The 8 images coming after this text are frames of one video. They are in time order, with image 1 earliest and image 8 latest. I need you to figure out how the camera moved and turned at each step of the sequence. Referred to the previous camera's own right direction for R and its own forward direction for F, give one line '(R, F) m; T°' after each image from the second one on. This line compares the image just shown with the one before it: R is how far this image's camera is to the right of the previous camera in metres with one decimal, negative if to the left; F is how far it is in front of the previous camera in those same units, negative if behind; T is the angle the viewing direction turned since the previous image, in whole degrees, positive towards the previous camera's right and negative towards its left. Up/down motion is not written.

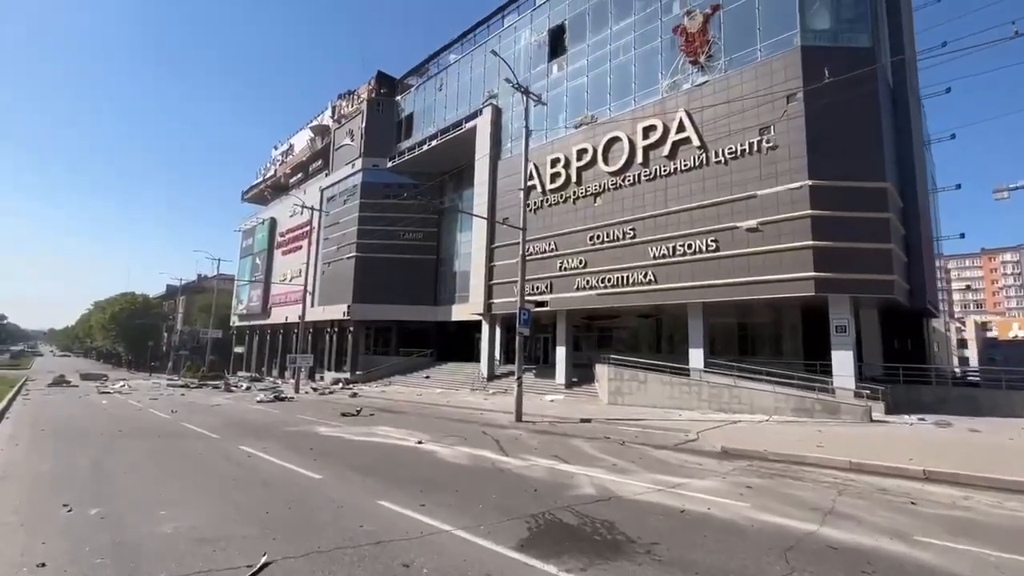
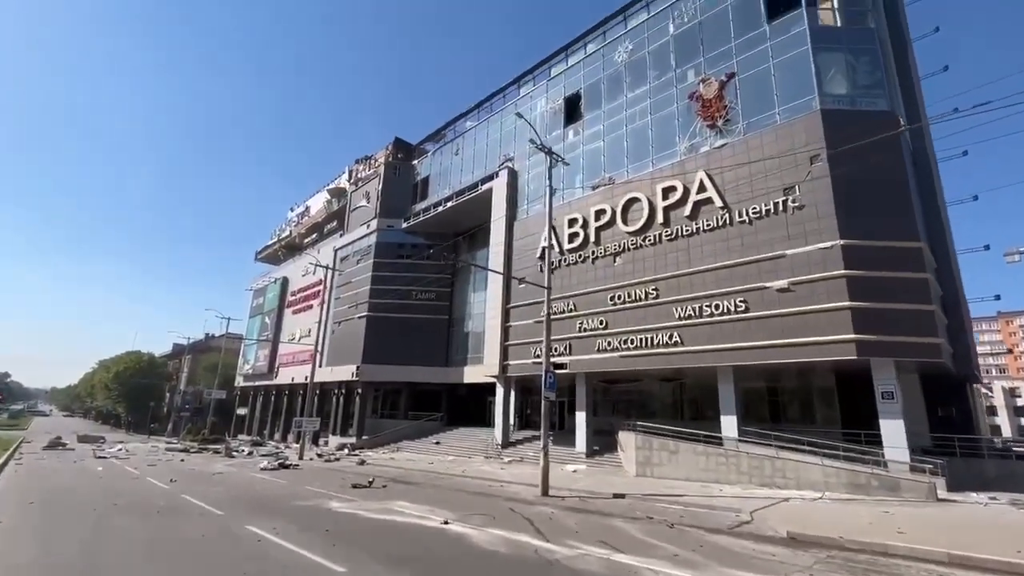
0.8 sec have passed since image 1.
(-0.7, +0.8) m; -1°
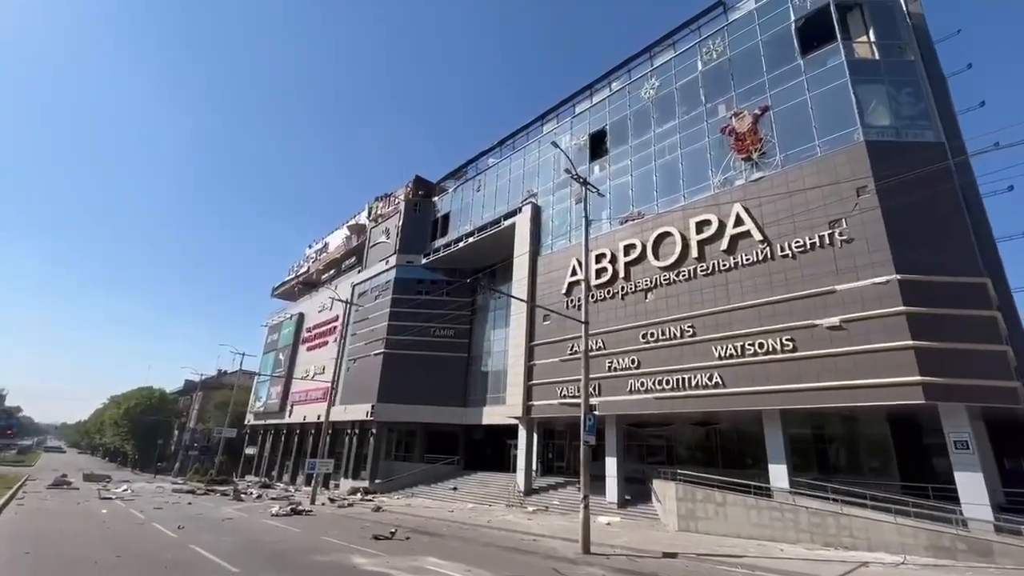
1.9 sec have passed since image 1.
(-0.9, +1.0) m; -1°
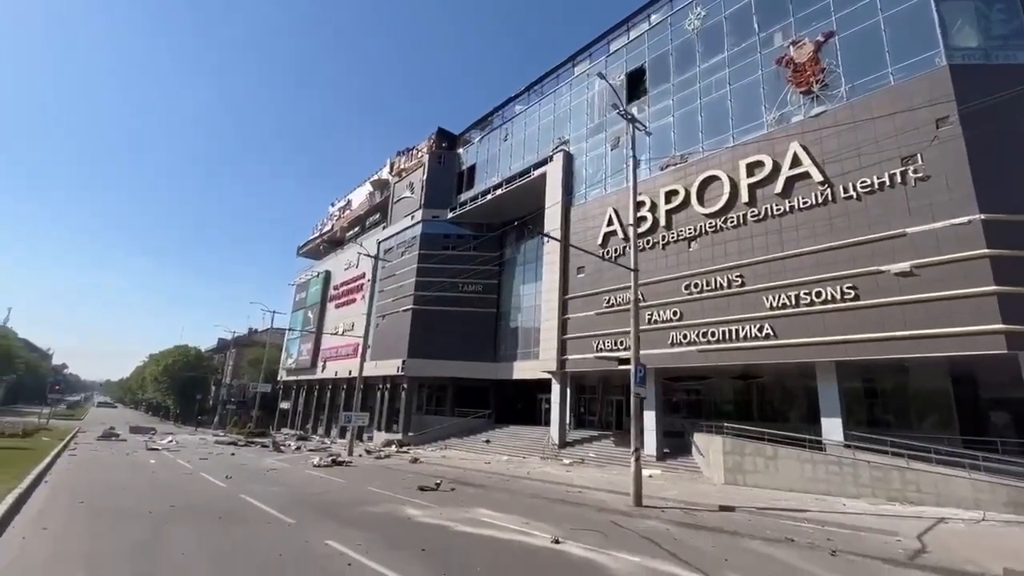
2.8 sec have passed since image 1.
(-0.9, +1.0) m; -2°
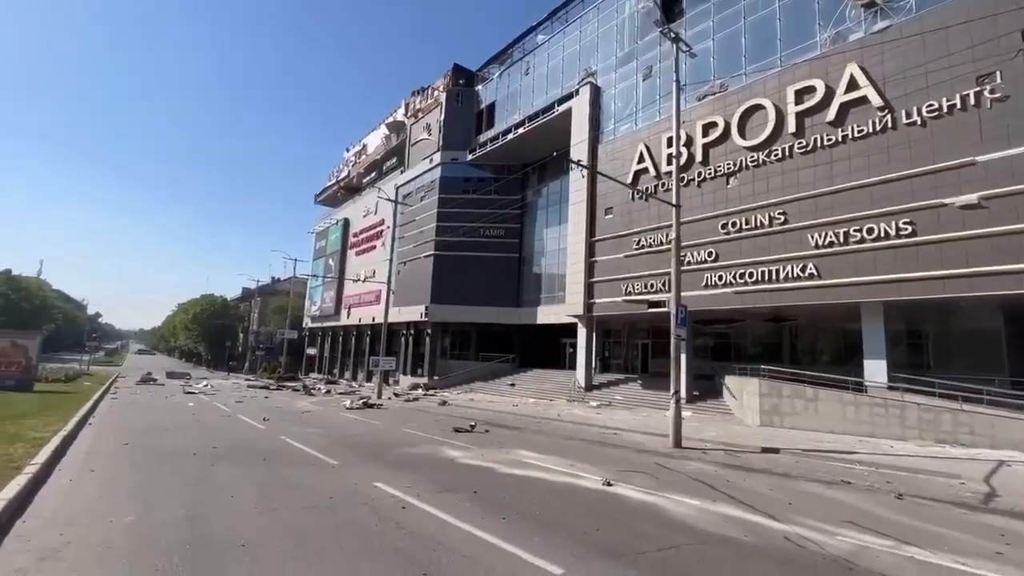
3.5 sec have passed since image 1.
(-0.6, +0.7) m; -2°
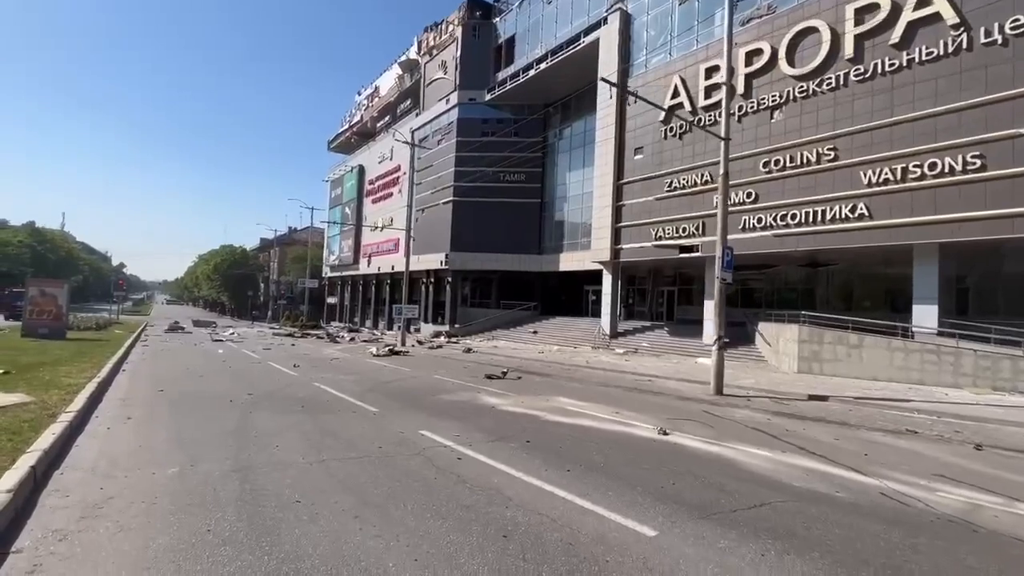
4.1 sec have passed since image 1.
(-0.6, +0.7) m; -2°
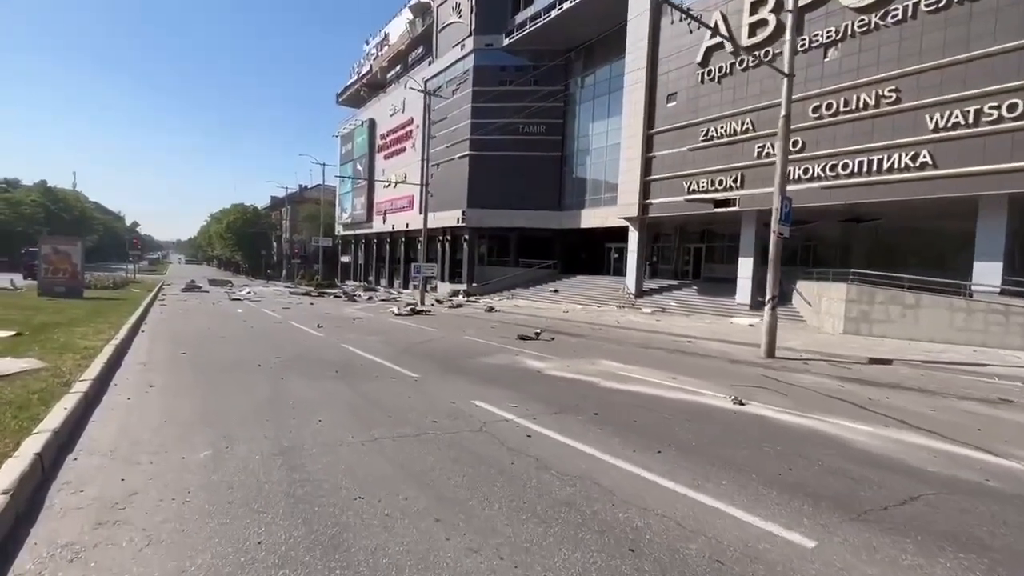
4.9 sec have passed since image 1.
(-0.7, +1.0) m; -1°
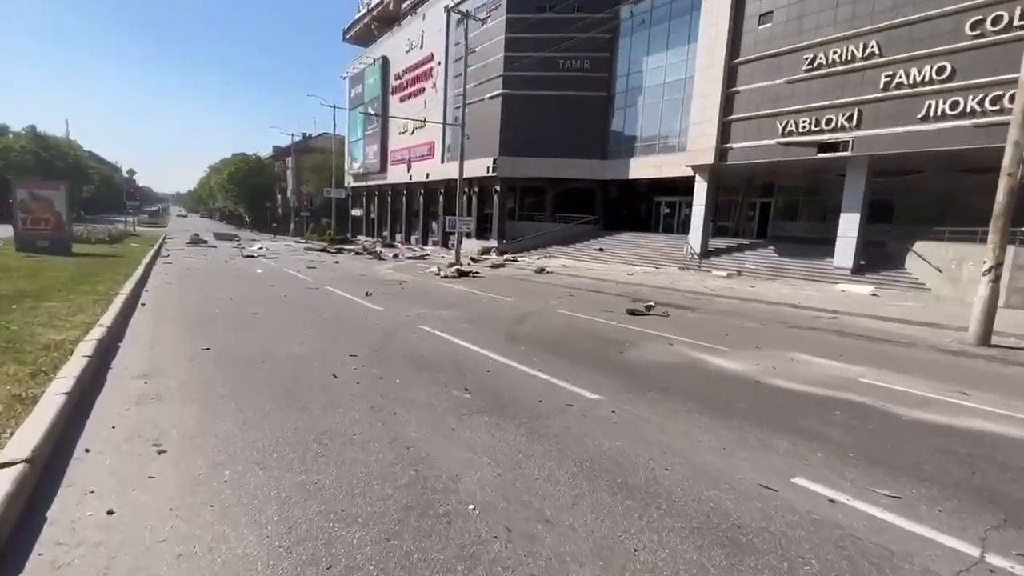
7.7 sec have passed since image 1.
(-2.6, +3.5) m; 0°
